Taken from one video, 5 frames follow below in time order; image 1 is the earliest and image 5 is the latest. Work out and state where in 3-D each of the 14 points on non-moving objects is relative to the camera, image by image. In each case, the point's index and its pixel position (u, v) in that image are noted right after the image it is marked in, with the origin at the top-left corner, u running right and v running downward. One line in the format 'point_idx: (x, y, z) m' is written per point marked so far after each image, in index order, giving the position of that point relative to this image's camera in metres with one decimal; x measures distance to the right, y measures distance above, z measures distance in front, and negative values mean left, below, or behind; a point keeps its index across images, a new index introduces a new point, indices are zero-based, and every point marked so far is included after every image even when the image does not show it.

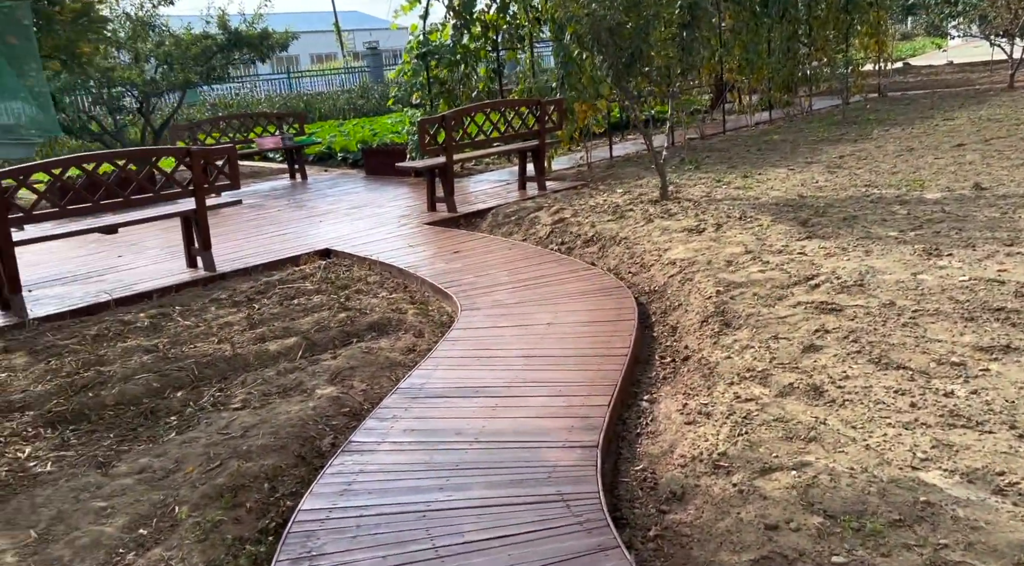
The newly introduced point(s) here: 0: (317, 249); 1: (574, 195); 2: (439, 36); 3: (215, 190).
0: (-1.4, +0.2, +6.4) m
1: (+0.5, +0.6, +7.1) m
2: (-0.8, +2.8, +10.4) m
3: (-1.9, +0.6, +6.0) m
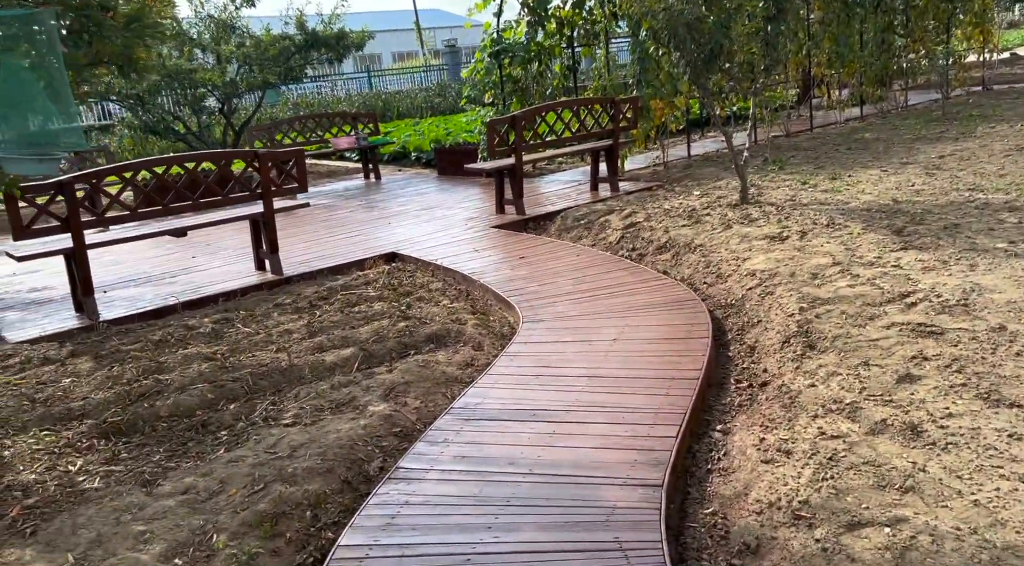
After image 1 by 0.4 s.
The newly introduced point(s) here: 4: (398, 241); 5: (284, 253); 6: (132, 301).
0: (-0.9, +0.2, +6.3) m
1: (+1.0, +0.5, +6.8) m
2: (0.0, +2.8, +10.2) m
3: (-1.5, +0.6, +5.9) m
4: (-0.8, +0.3, +6.9) m
5: (-1.7, +0.2, +6.7) m
6: (-2.3, -0.1, +5.6) m
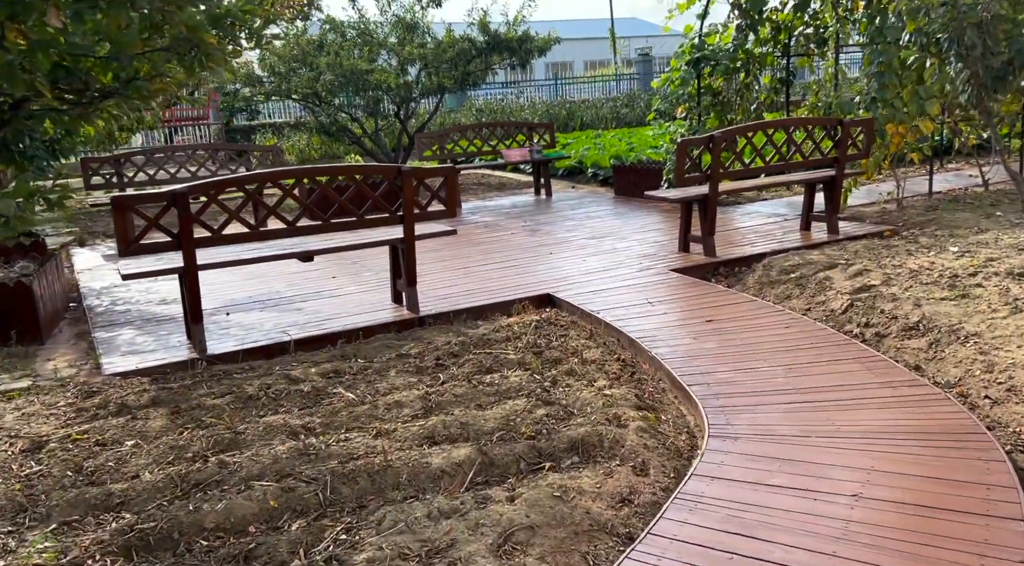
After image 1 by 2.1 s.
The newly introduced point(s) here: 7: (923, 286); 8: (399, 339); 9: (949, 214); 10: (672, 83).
0: (+0.1, -0.1, +5.2) m
1: (+2.1, +0.1, +5.3) m
2: (+2.0, +2.3, +8.9) m
3: (-0.4, +0.4, +5.0) m
4: (+0.3, 0.0, +5.8) m
5: (-0.5, 0.0, +5.8) m
6: (-1.4, -0.3, +4.9) m
7: (+2.1, -0.1, +4.7) m
8: (-0.5, -0.3, +4.5) m
9: (+3.4, +0.5, +7.1) m
10: (+1.6, +2.0, +9.3) m
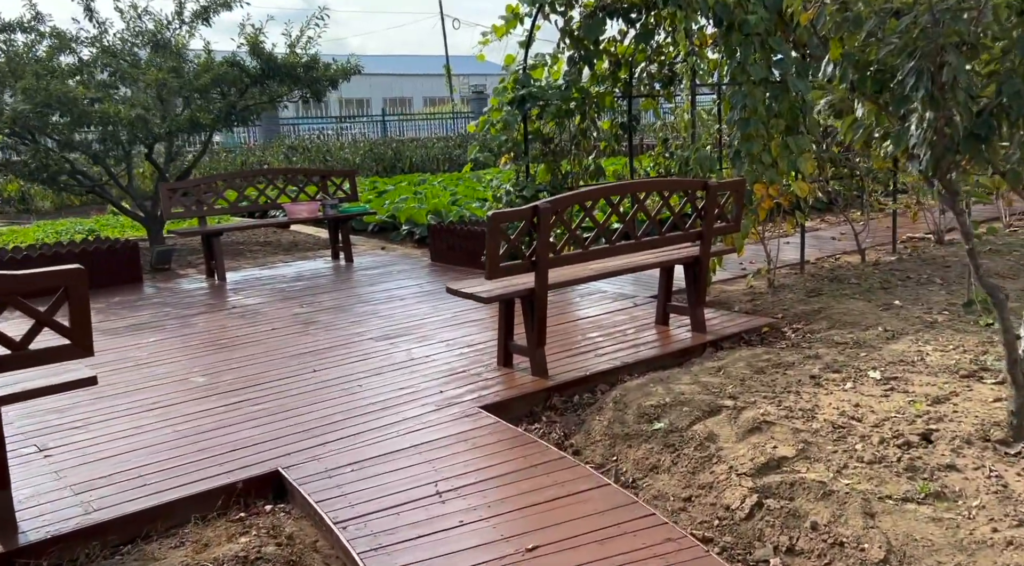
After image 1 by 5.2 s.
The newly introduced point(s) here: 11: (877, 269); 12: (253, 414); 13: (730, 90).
0: (-0.9, -0.7, +3.1) m
1: (+1.0, -0.5, +3.6) m
2: (+0.3, +1.6, +7.2) m
3: (-1.4, -0.2, +2.8) m
4: (-0.8, -0.6, +3.7) m
5: (-1.7, -0.7, +3.5) m
6: (-2.3, -0.9, +2.5) m
7: (+1.1, -0.6, +3.0) m
8: (-1.4, -0.9, +2.2) m
9: (+2.0, -0.1, +5.6) m
10: (-0.2, +1.3, +7.4) m
11: (+2.6, +0.1, +6.7) m
12: (-1.2, -0.6, +4.1) m
13: (+1.5, +1.3, +6.5) m
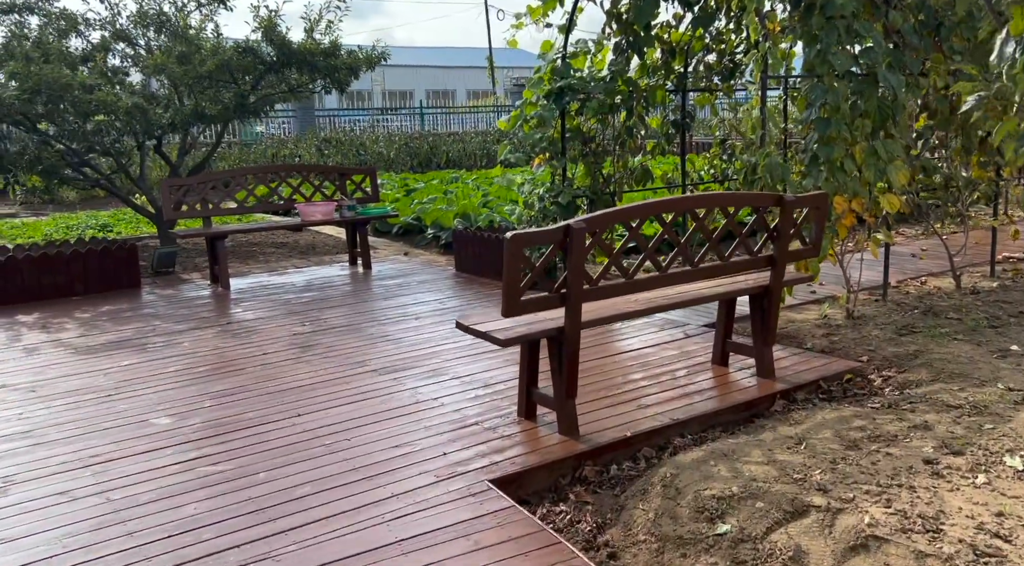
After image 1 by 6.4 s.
0: (-0.9, -0.8, +2.2) m
1: (+1.1, -0.7, +2.6) m
2: (+0.5, +1.5, +6.2) m
3: (-1.4, -0.4, +1.9) m
4: (-0.8, -0.8, +2.8) m
5: (-1.6, -0.8, +2.7) m
6: (-2.4, -1.0, +1.7) m
7: (+1.1, -0.8, +2.0) m
8: (-1.5, -1.0, +1.4) m
9: (+2.1, -0.3, +4.6) m
10: (+0.1, +1.1, +6.5) m
11: (+2.8, -0.1, +5.7) m
12: (-1.1, -0.7, +3.3) m
13: (+1.7, +1.2, +5.5) m
